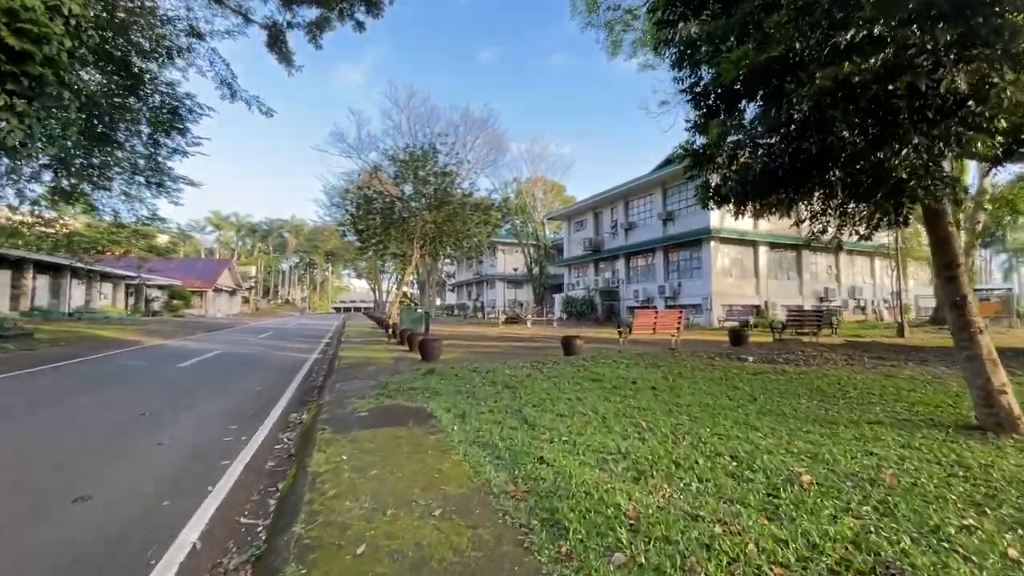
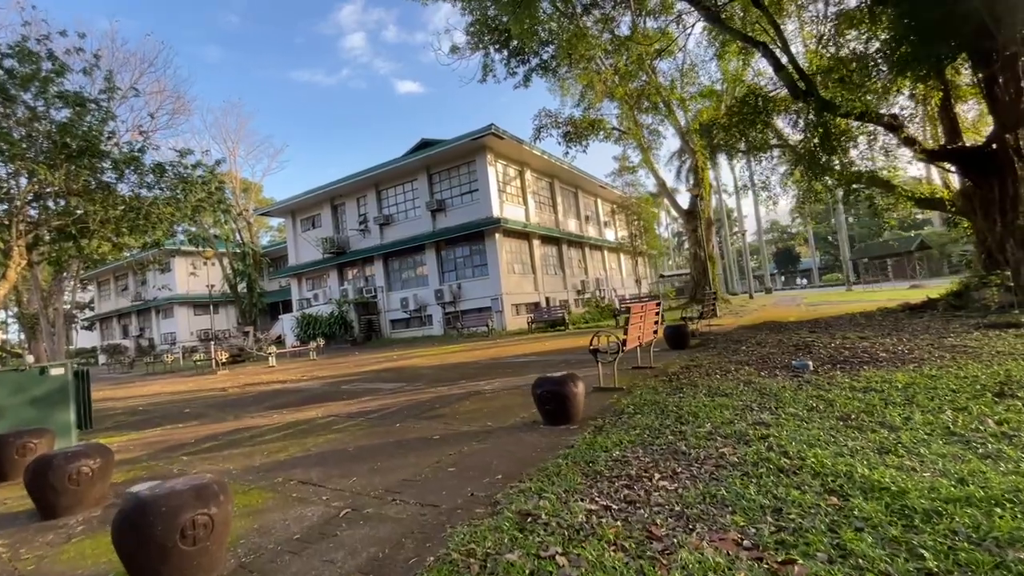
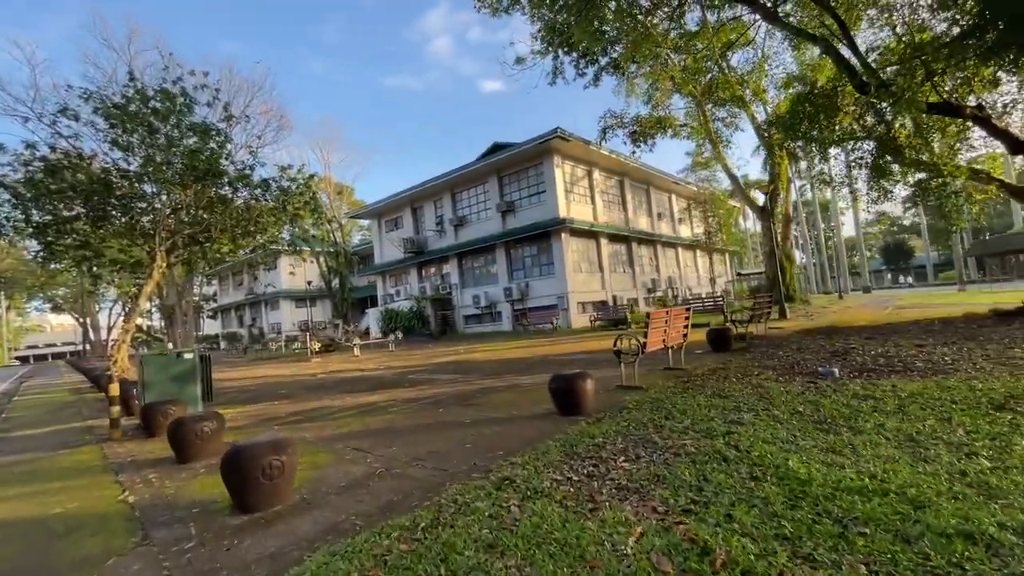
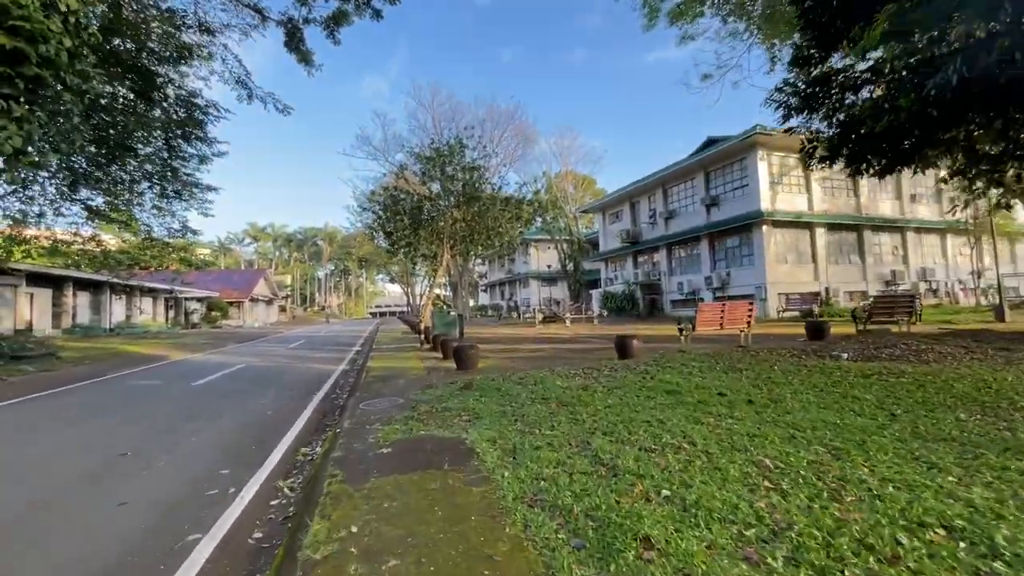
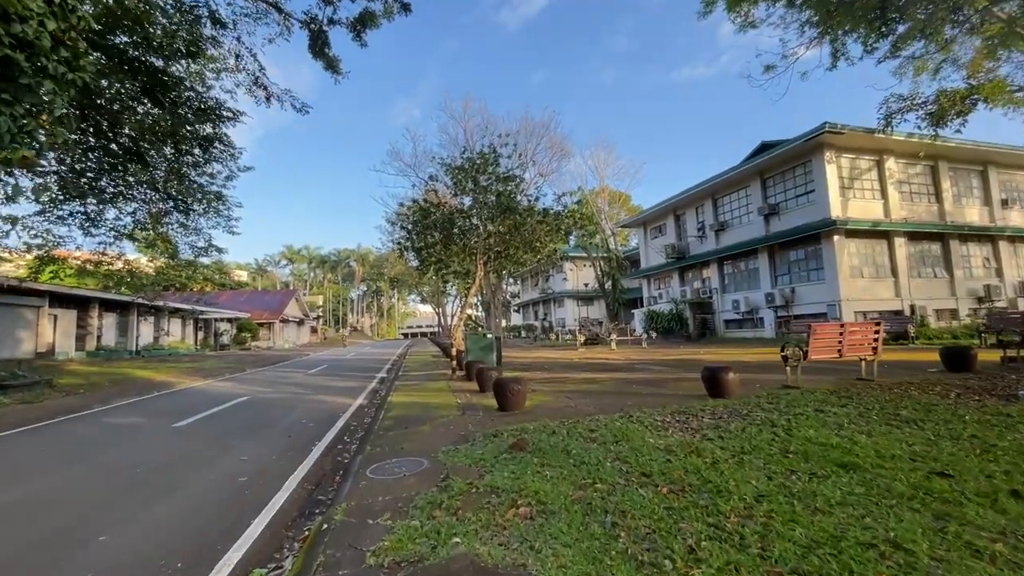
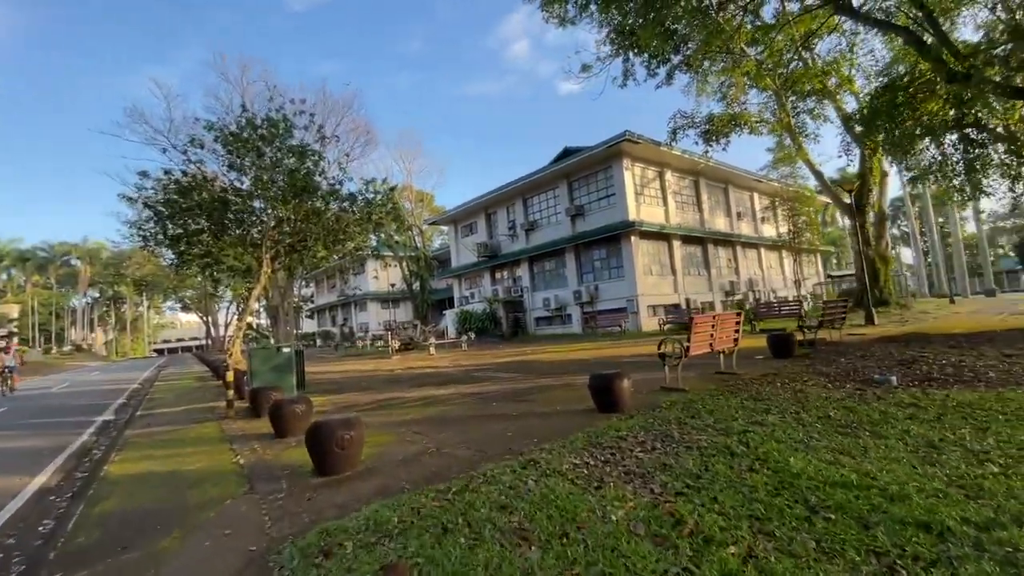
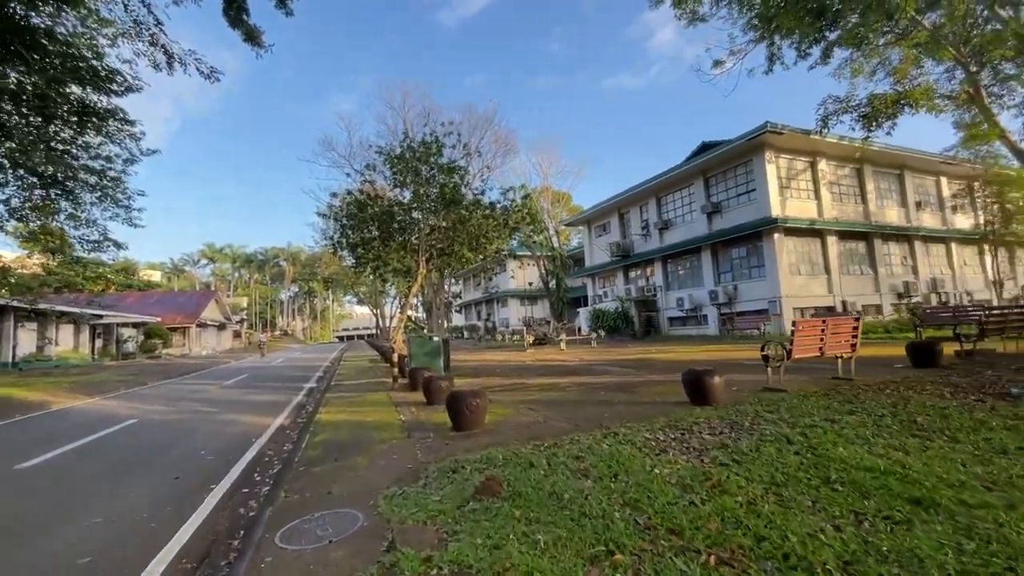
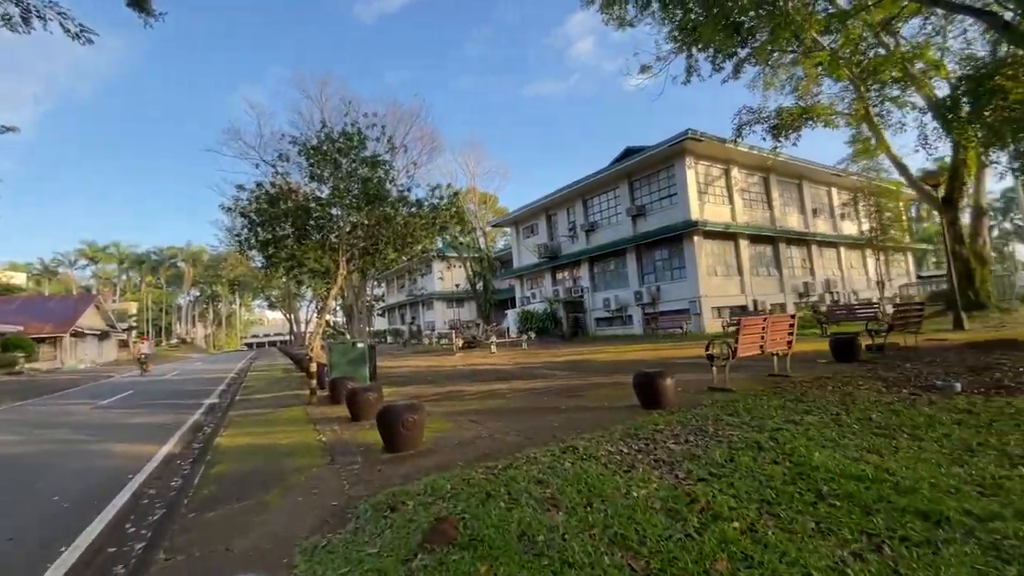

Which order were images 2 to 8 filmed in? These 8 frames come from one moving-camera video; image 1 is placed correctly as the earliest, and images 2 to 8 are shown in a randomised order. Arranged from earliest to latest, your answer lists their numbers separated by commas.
4, 5, 7, 8, 6, 3, 2
